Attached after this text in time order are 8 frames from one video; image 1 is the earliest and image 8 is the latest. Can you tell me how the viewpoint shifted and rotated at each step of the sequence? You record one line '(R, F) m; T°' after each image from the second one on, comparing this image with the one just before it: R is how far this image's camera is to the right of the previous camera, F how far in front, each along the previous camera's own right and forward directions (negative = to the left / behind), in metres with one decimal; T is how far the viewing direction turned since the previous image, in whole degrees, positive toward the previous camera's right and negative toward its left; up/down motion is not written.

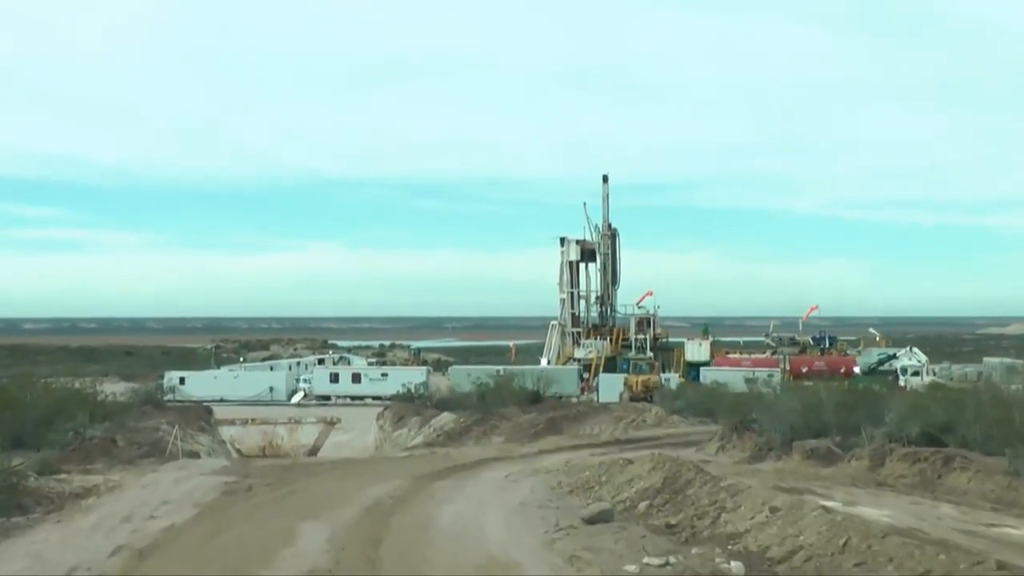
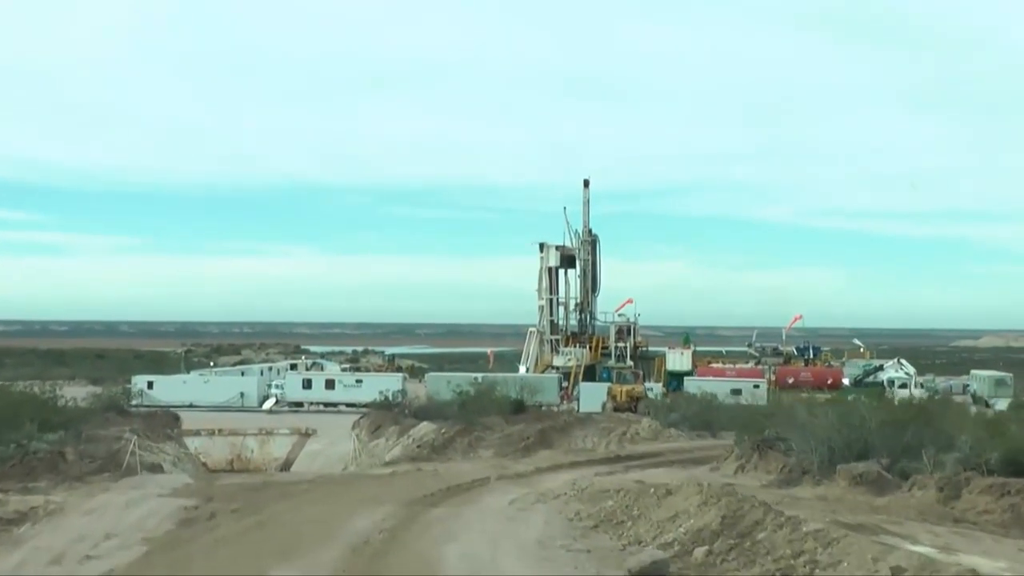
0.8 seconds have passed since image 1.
(0.0, +3.5) m; +1°
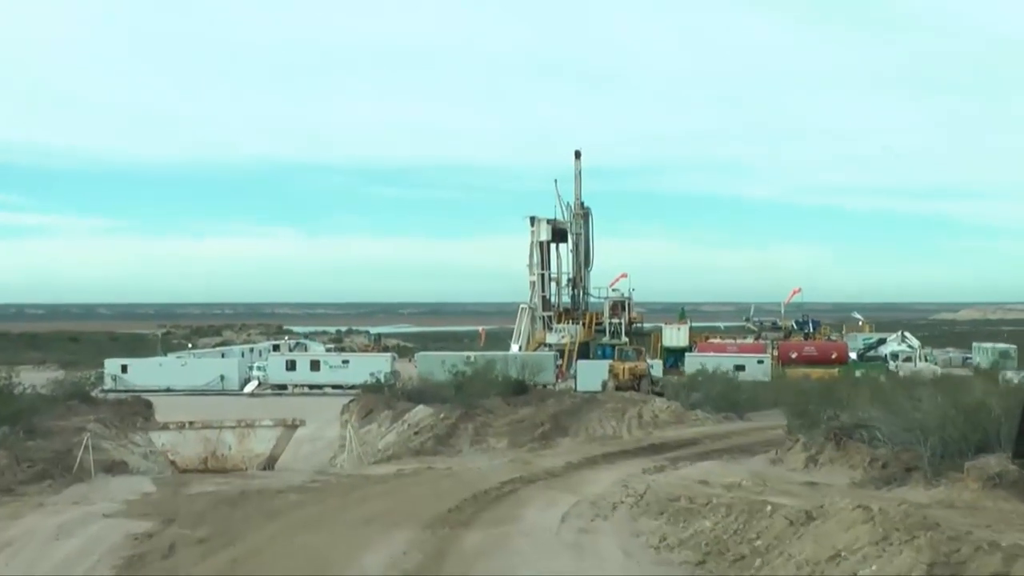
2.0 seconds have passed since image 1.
(-0.7, +3.6) m; +1°
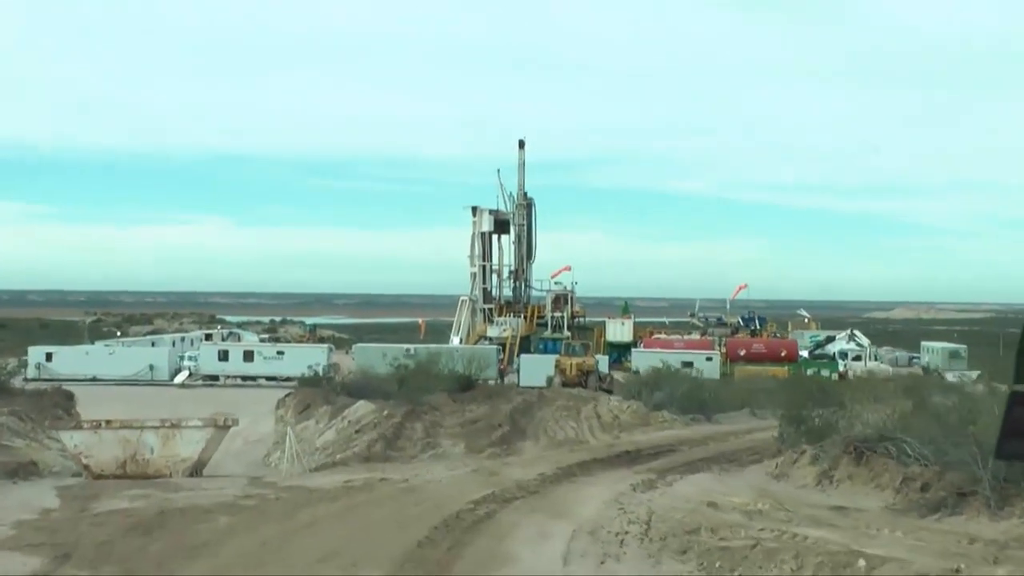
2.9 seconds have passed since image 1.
(-0.5, +2.7) m; +3°
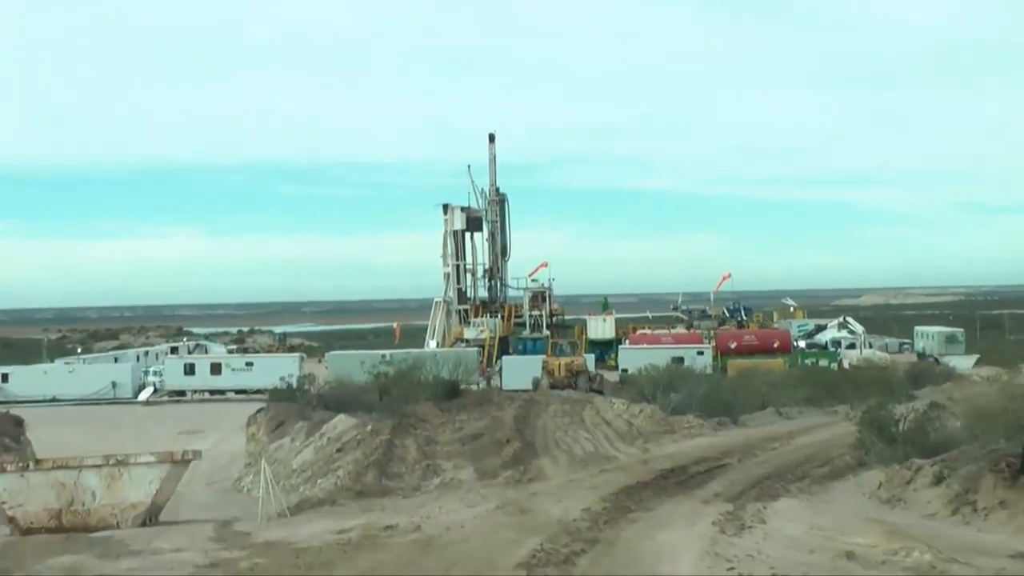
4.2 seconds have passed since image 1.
(-0.8, +3.8) m; +2°
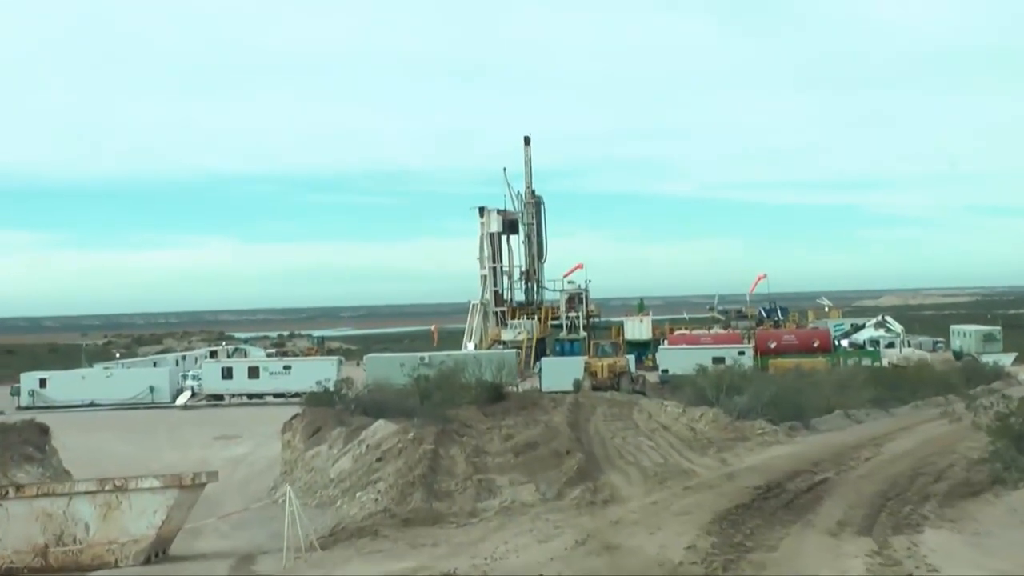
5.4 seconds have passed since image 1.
(-0.5, +2.8) m; -2°
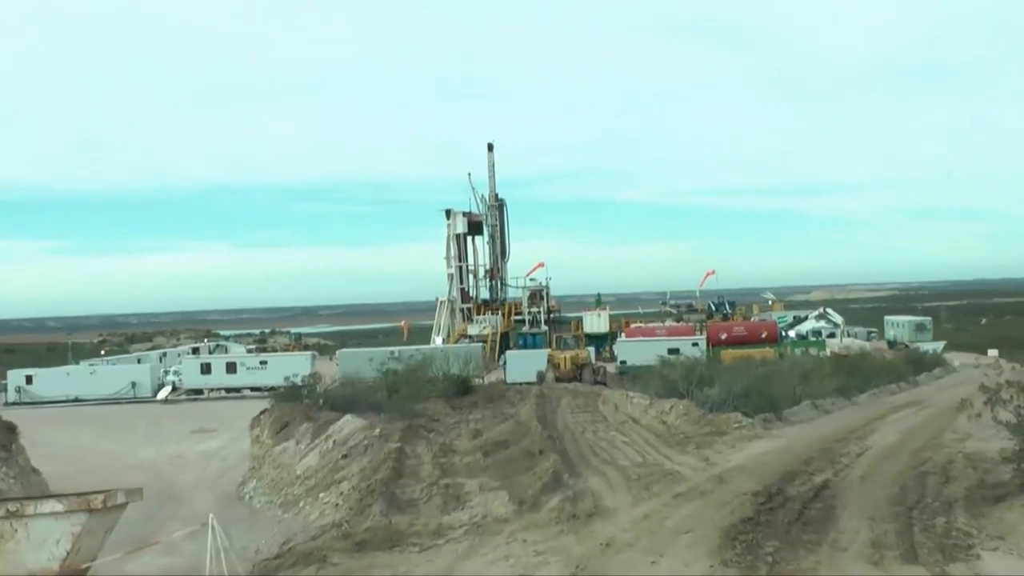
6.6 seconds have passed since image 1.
(0.0, +2.0) m; +2°
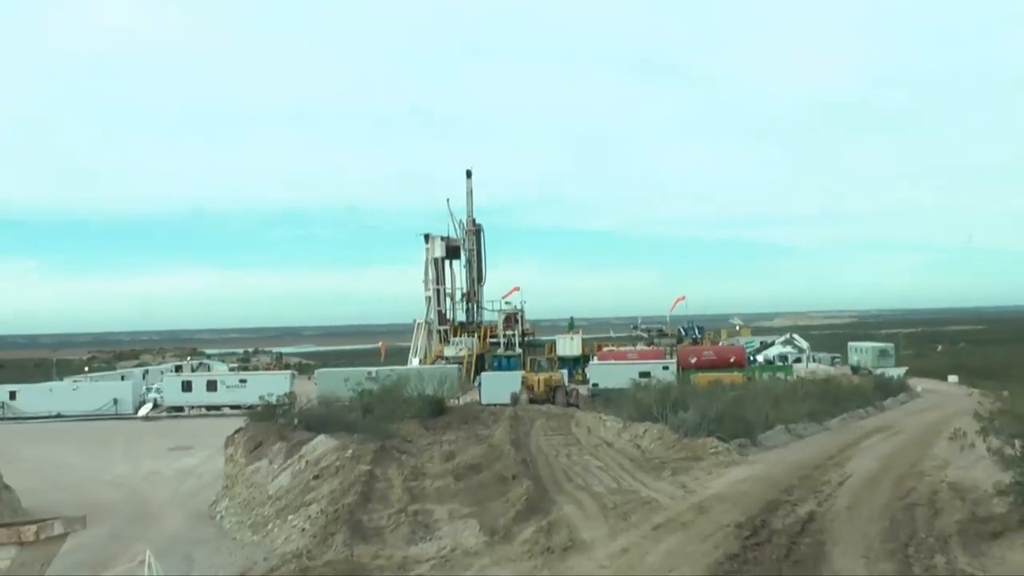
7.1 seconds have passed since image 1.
(0.0, +0.8) m; +1°
